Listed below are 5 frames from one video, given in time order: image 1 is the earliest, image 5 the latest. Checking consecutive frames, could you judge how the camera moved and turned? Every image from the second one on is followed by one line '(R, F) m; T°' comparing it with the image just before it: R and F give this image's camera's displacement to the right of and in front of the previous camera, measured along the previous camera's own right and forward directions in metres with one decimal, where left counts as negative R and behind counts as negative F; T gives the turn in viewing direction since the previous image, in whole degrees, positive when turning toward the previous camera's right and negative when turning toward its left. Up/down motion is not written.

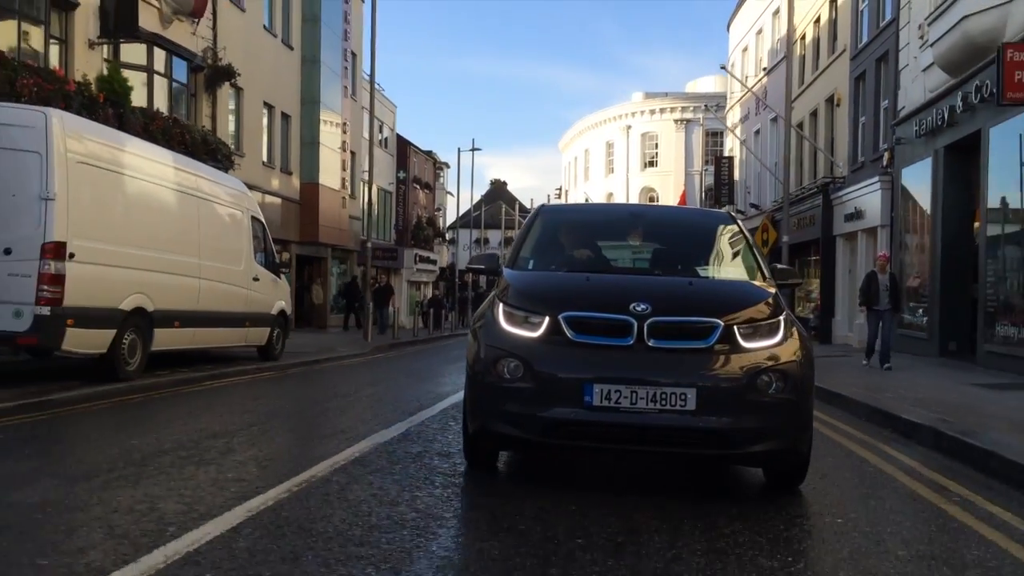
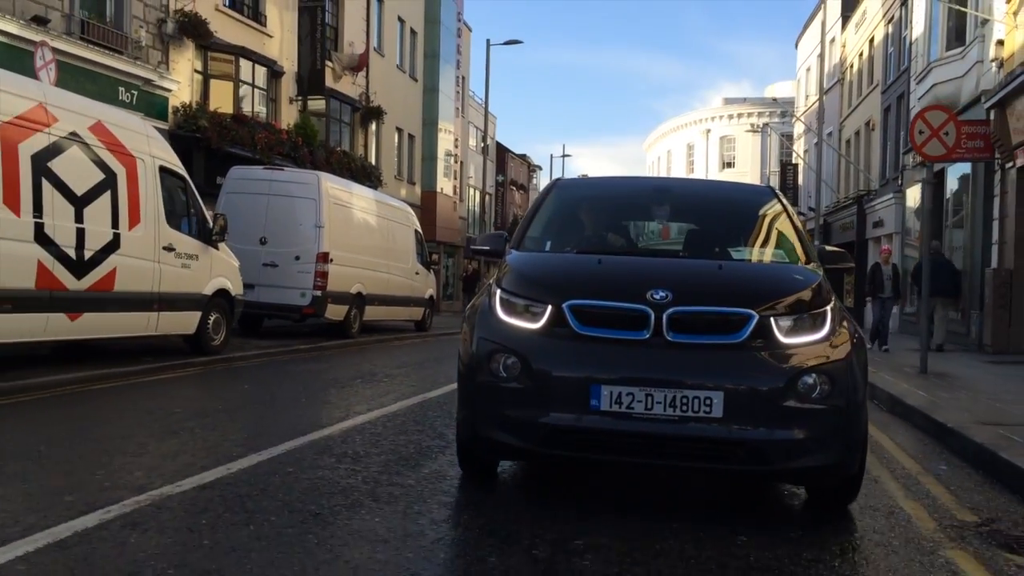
(0.0, -6.2) m; -5°
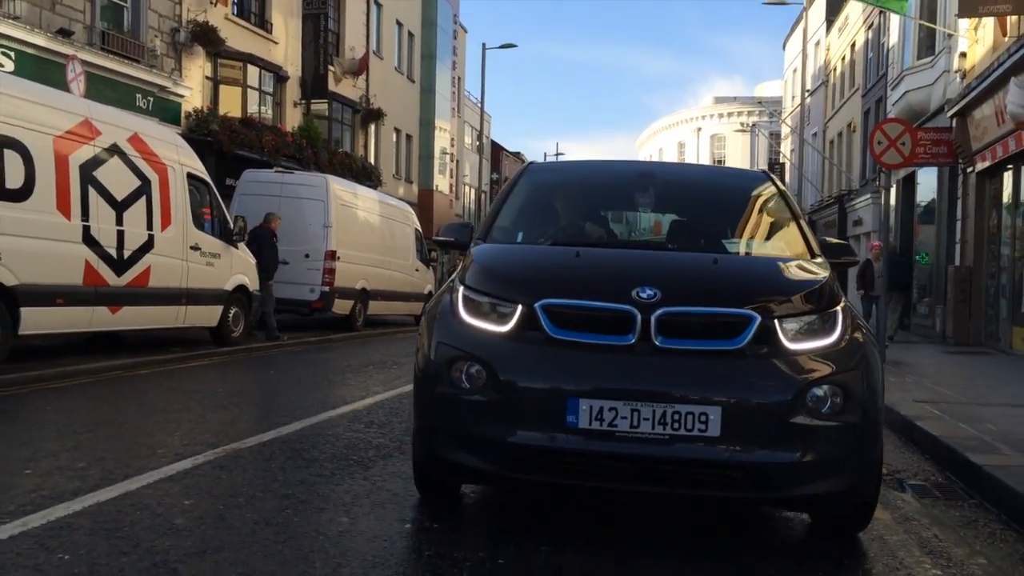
(0.0, -1.1) m; 0°
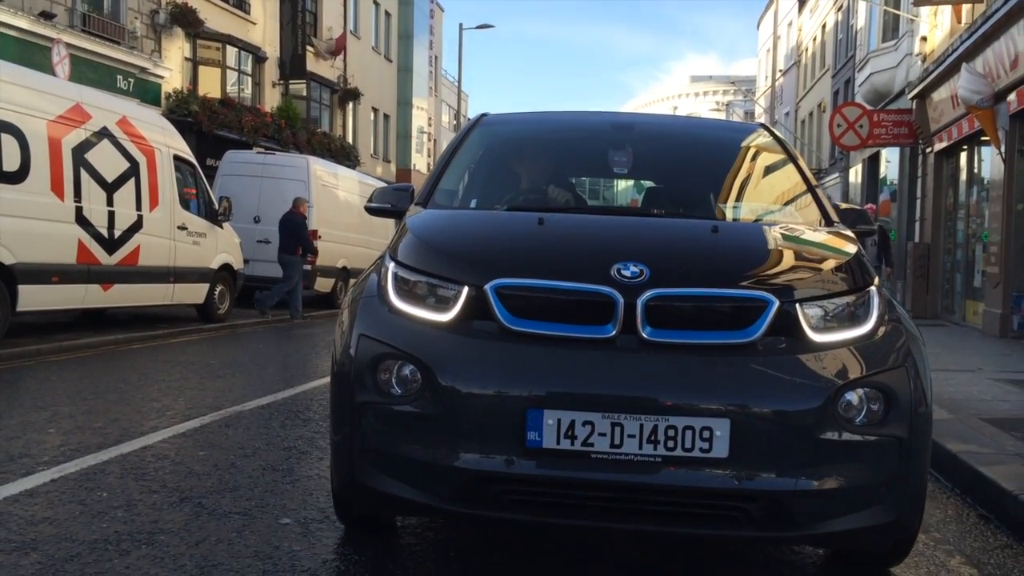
(0.0, -0.5) m; +1°
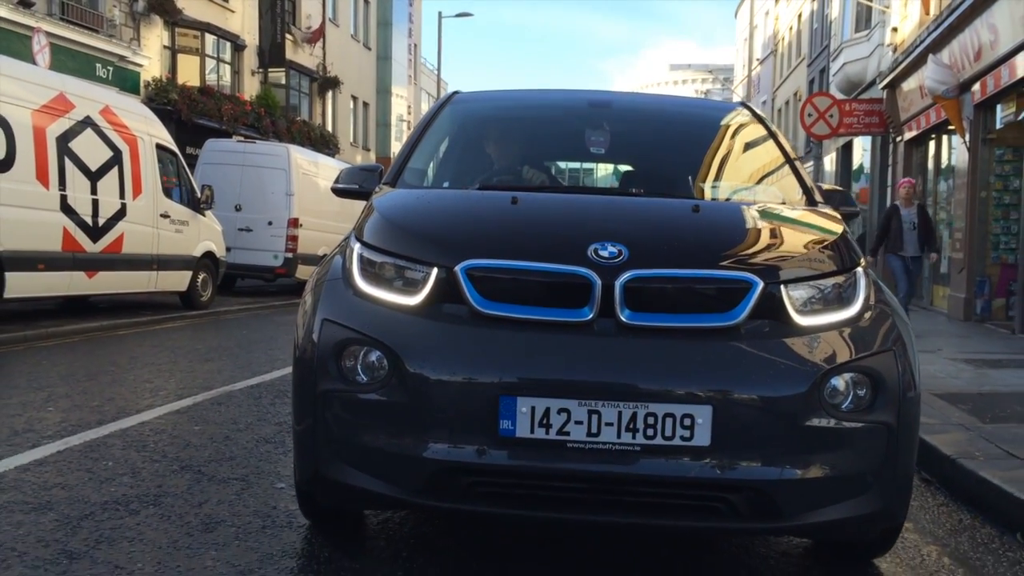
(0.0, -0.3) m; +1°
